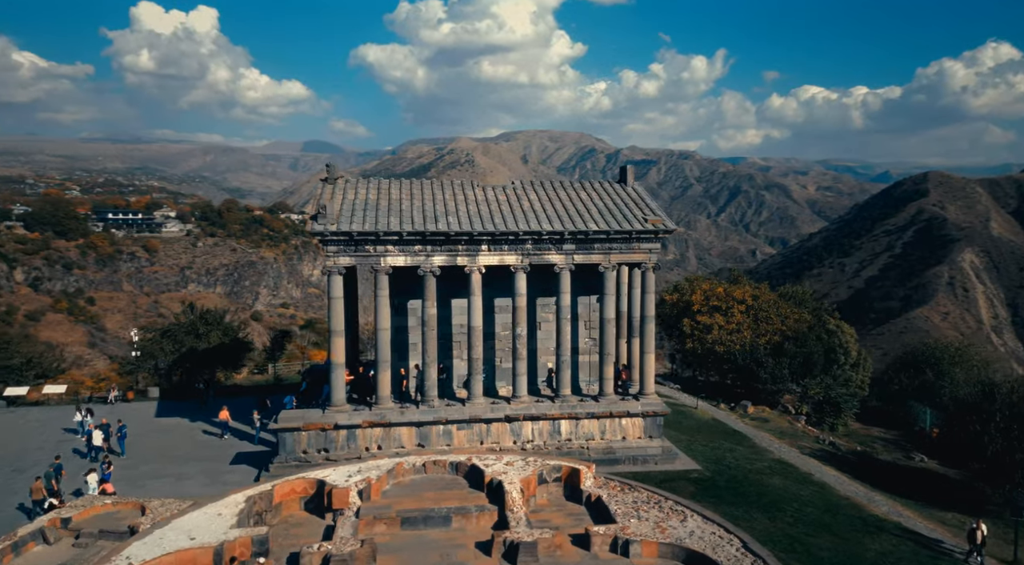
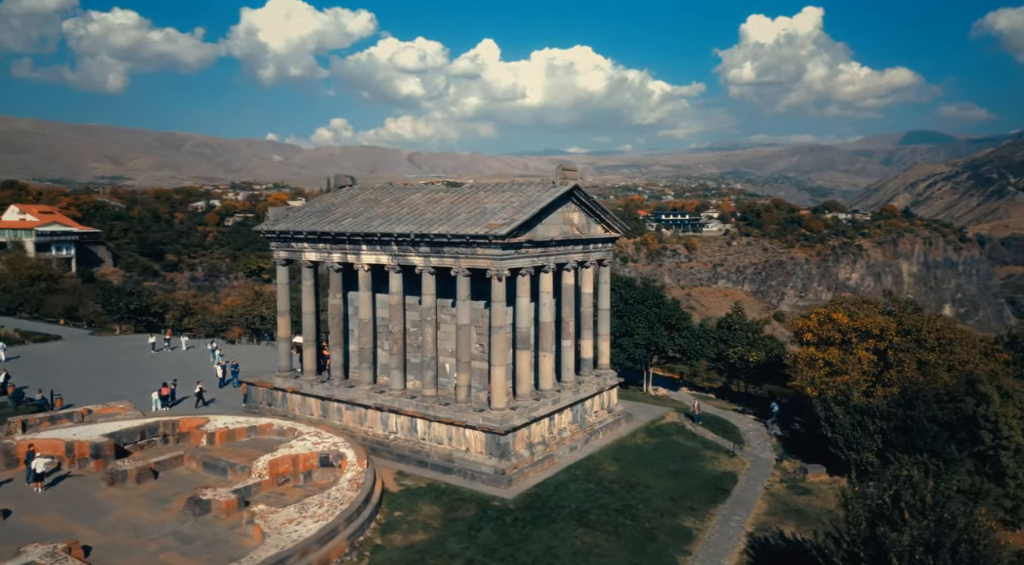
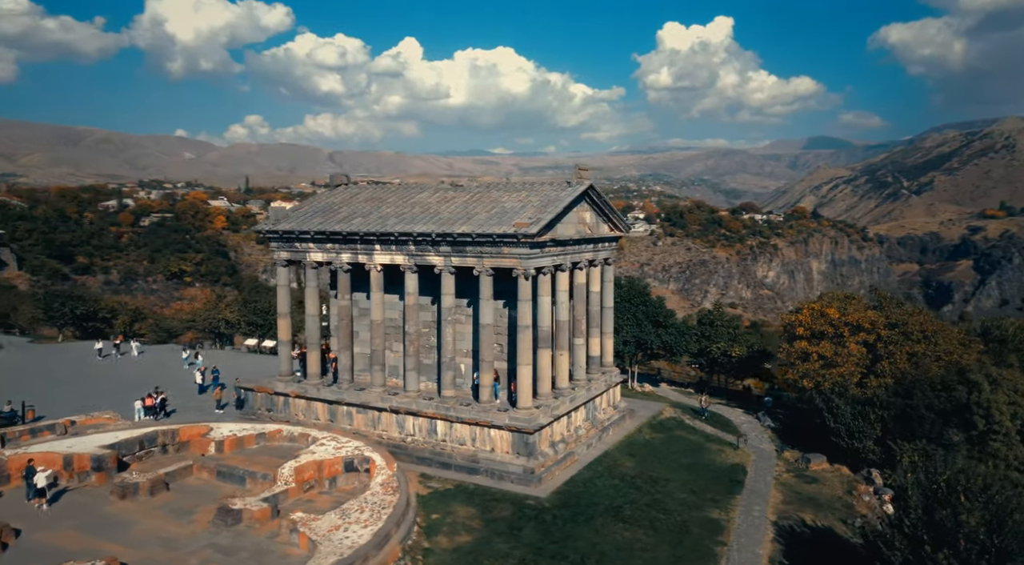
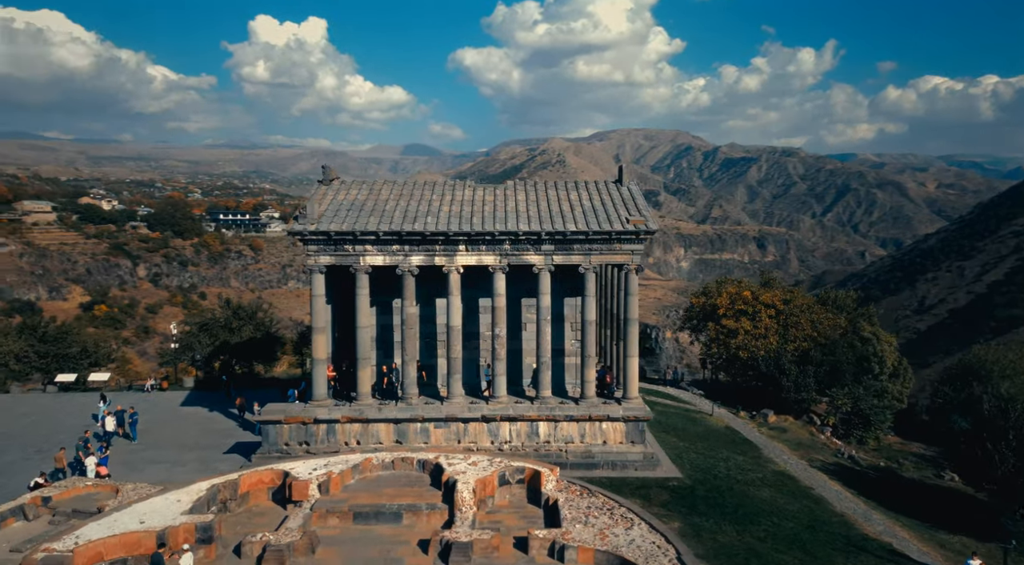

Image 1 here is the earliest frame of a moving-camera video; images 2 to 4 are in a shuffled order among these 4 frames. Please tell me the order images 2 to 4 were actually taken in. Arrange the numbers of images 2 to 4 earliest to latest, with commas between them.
4, 3, 2
